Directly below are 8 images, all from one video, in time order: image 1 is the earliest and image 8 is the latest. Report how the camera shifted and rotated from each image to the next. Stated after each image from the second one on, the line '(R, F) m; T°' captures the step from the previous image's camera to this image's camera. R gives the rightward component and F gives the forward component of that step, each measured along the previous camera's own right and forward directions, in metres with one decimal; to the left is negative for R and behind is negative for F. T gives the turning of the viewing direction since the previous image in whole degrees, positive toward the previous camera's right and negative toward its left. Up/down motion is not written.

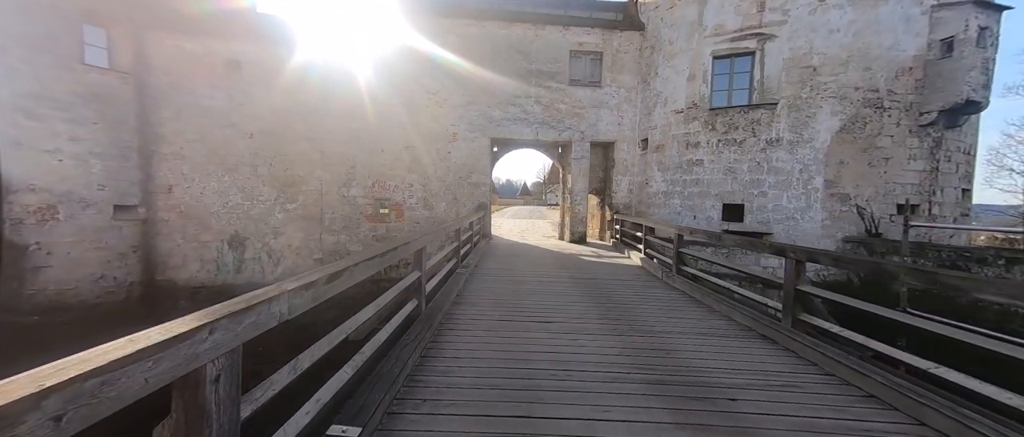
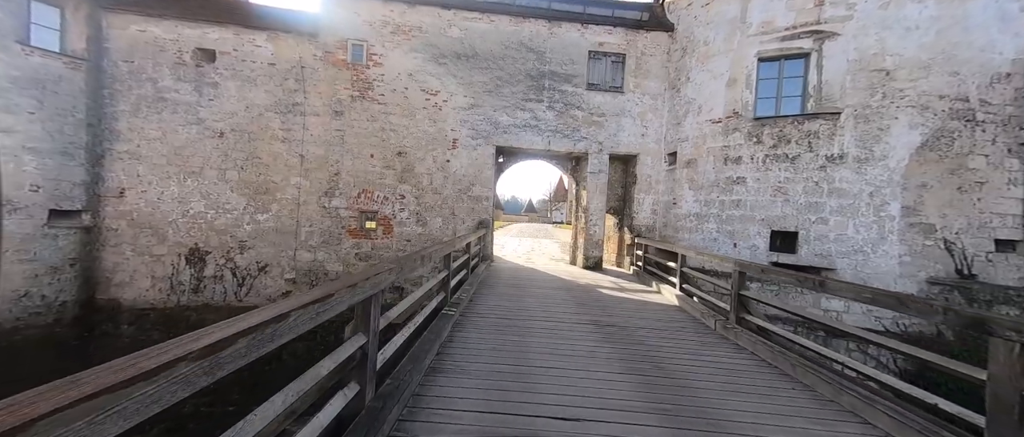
(-0.1, +1.2) m; -1°
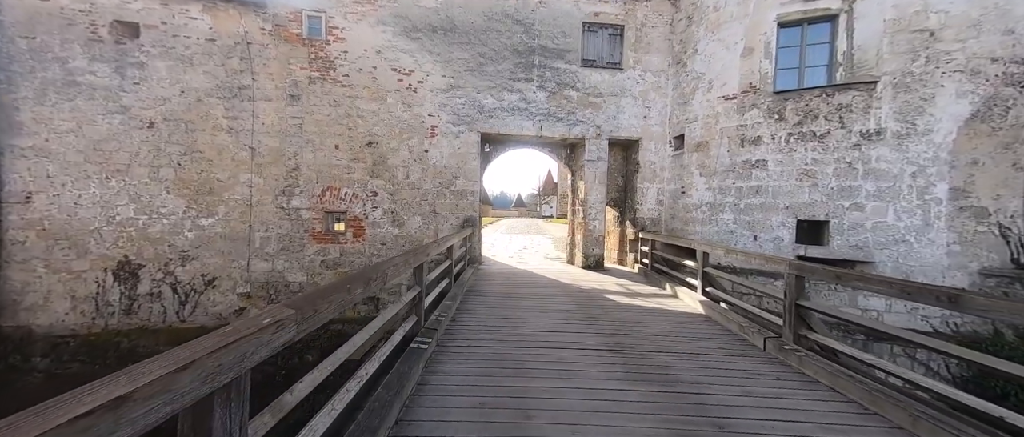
(0.0, +0.9) m; +2°
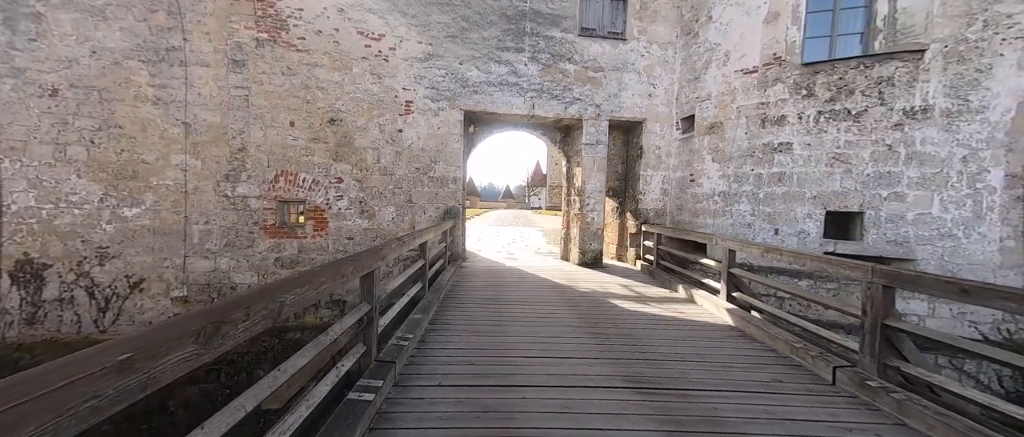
(0.0, +0.8) m; +2°
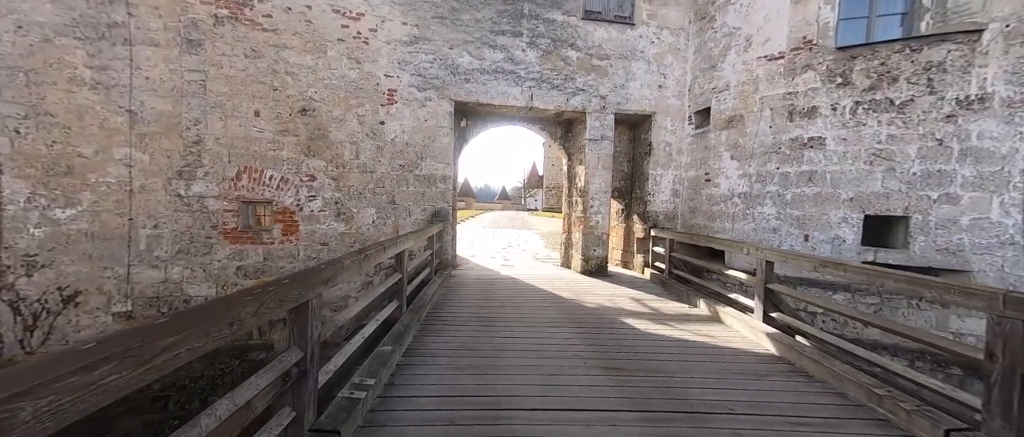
(0.0, +0.6) m; +1°
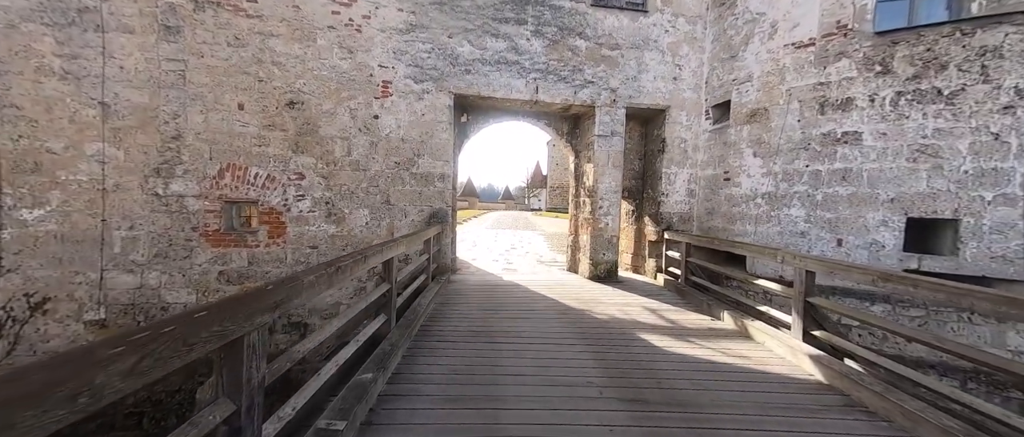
(0.0, +0.4) m; 0°
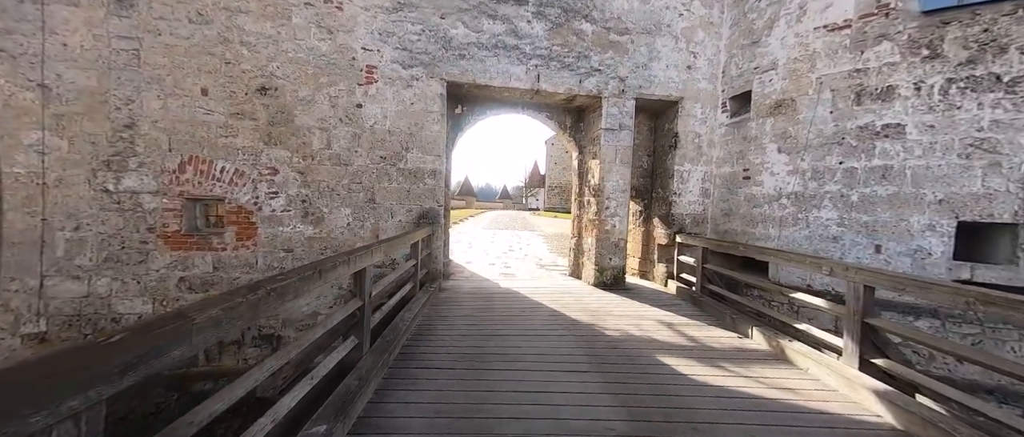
(0.0, +0.5) m; 0°
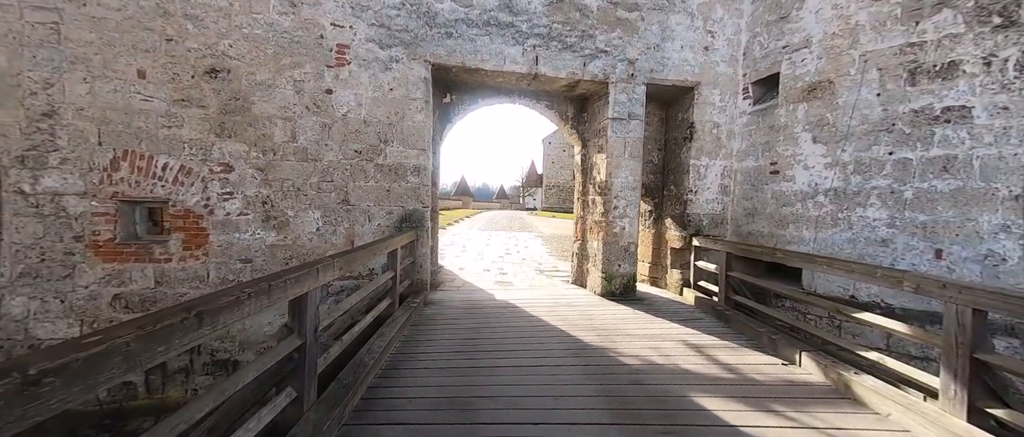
(0.0, +0.6) m; +1°
